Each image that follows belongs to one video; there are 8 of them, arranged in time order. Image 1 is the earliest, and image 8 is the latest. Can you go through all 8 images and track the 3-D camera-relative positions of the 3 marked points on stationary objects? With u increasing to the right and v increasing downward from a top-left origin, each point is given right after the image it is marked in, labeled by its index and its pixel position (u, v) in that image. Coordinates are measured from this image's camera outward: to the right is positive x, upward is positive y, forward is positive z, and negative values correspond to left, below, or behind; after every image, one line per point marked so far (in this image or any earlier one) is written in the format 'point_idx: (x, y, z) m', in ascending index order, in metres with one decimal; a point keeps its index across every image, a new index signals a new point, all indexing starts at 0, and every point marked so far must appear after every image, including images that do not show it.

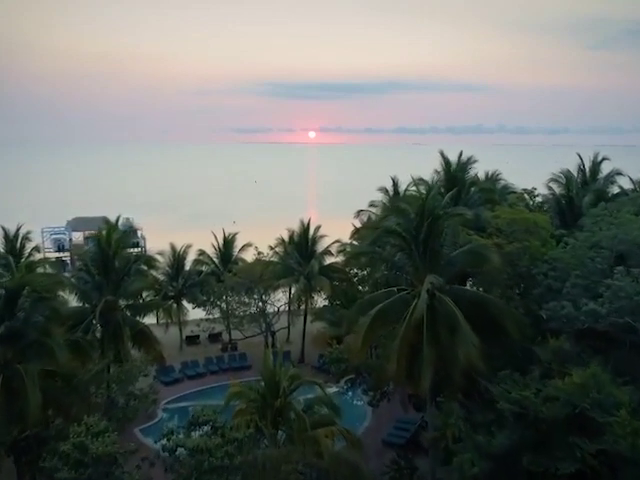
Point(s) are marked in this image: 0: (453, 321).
0: (+1.6, -1.0, +13.7) m
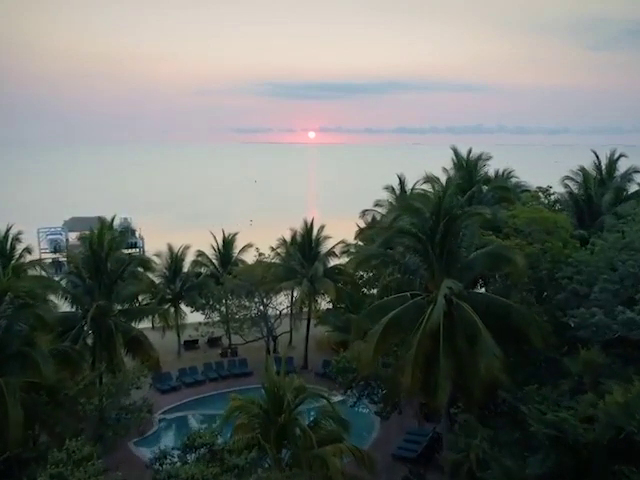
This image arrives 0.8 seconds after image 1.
0: (+1.7, -1.0, +12.6) m
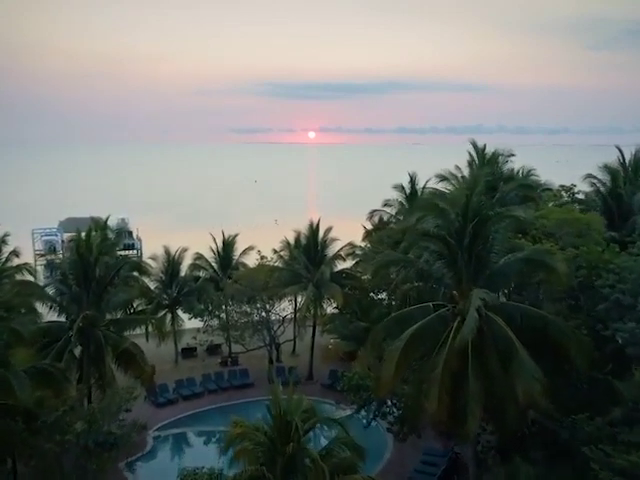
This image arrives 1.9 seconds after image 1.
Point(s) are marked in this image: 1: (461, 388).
0: (+1.8, -1.0, +11.0) m
1: (+1.4, -1.4, +11.2) m
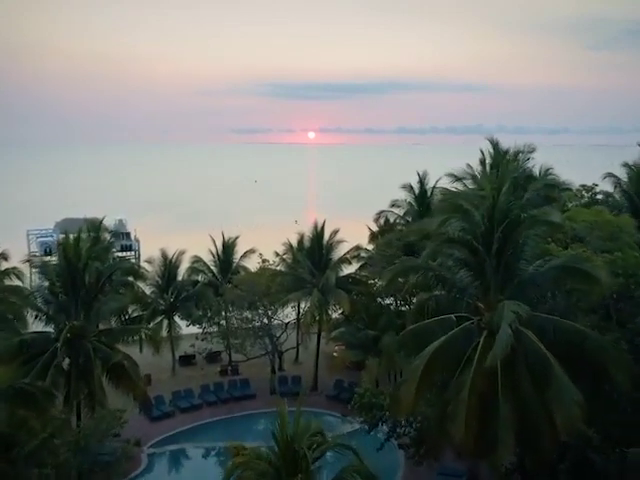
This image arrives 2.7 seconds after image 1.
0: (+1.9, -1.1, +9.8) m
1: (+1.5, -1.5, +10.0) m
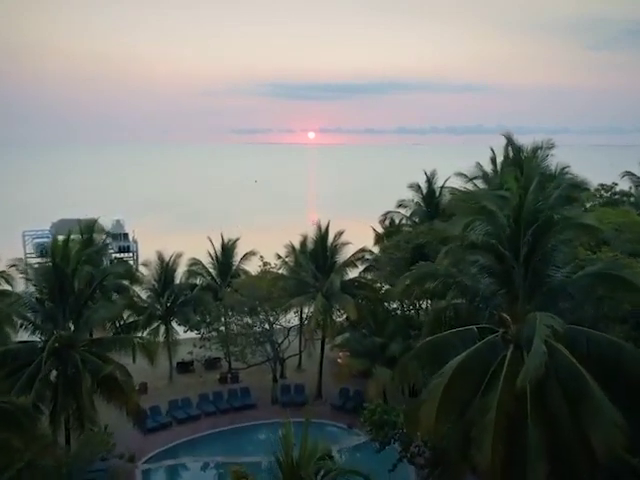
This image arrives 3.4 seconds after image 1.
0: (+2.0, -1.1, +8.8) m
1: (+1.5, -1.5, +9.0) m
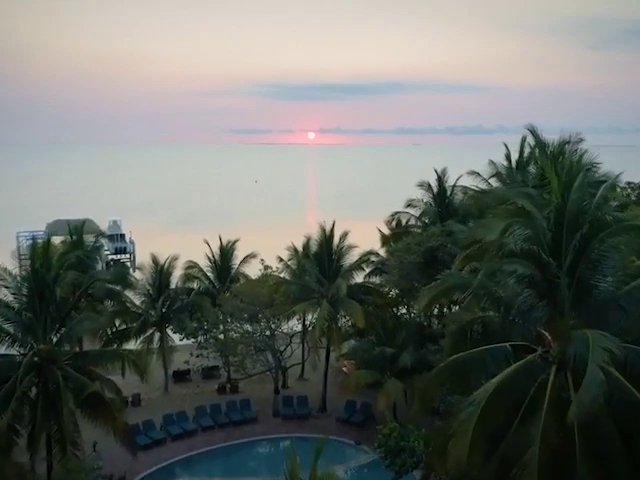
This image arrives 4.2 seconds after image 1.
0: (+2.0, -1.1, +7.5) m
1: (+1.6, -1.5, +7.7) m
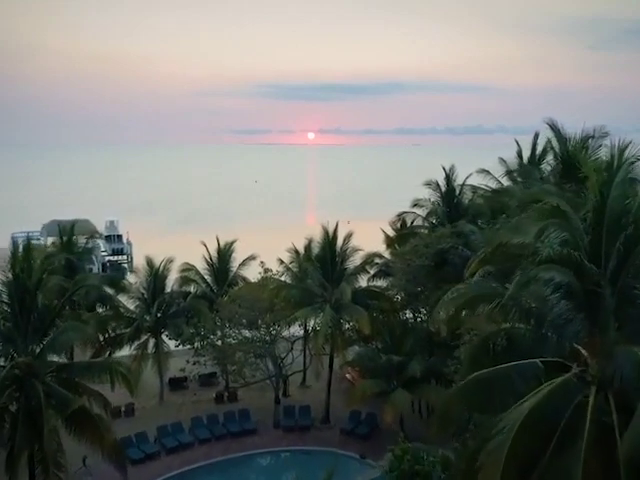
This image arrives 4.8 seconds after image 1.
0: (+2.1, -1.2, +6.5) m
1: (+1.7, -1.6, +6.7) m
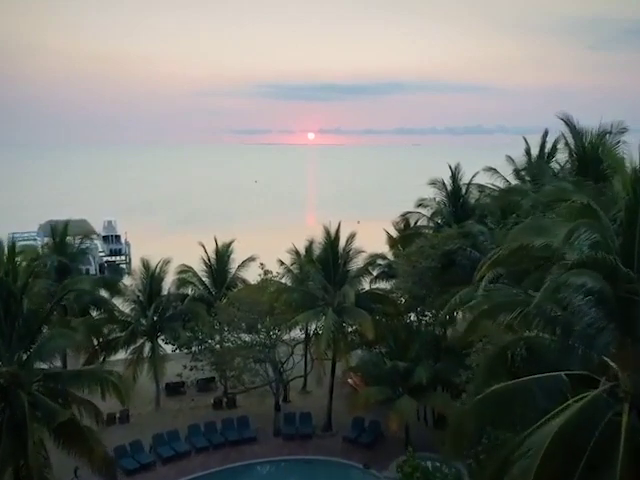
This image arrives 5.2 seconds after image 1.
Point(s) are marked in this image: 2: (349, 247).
0: (+2.1, -1.2, +5.8) m
1: (+1.7, -1.6, +6.0) m
2: (+0.5, -0.1, +18.7) m
